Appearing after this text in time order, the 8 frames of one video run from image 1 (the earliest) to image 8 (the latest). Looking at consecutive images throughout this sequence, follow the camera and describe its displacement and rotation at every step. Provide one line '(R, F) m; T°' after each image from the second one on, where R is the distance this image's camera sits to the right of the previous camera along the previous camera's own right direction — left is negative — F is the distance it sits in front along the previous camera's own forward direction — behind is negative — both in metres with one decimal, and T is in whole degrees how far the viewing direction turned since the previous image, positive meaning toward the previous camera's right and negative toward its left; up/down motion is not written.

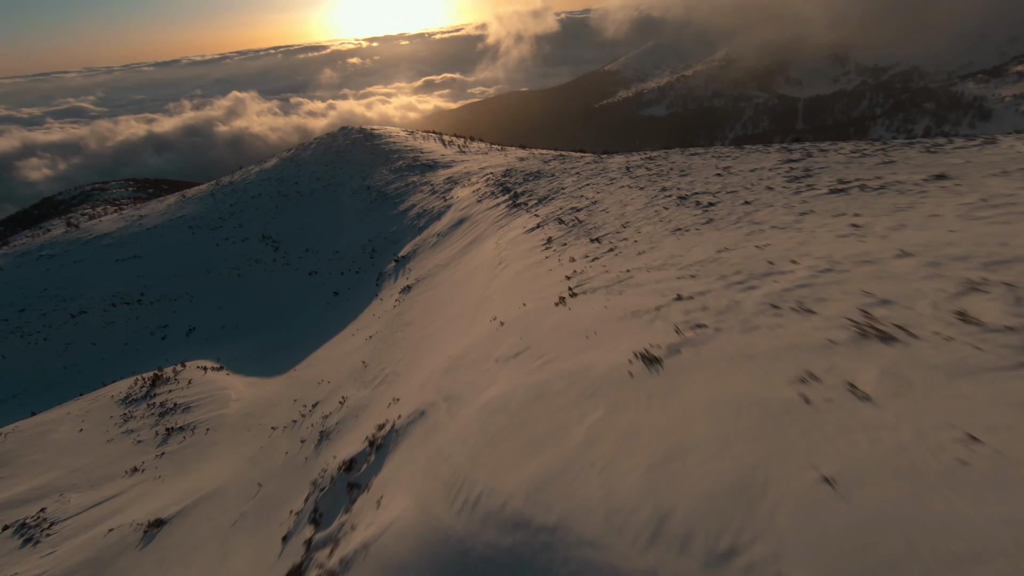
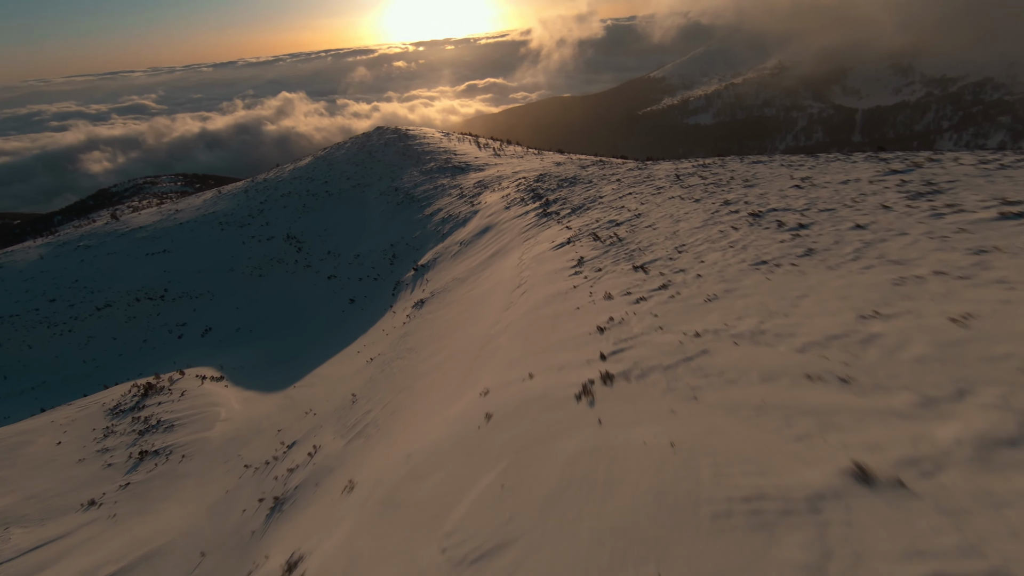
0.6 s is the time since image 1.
(+0.3, +2.2) m; -4°
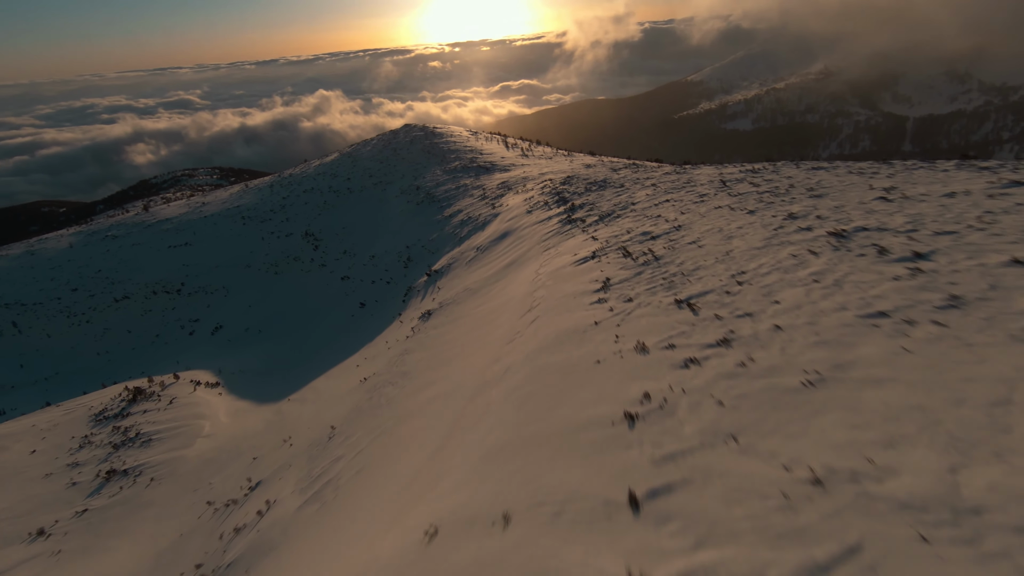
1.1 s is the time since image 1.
(+0.3, +1.8) m; -3°
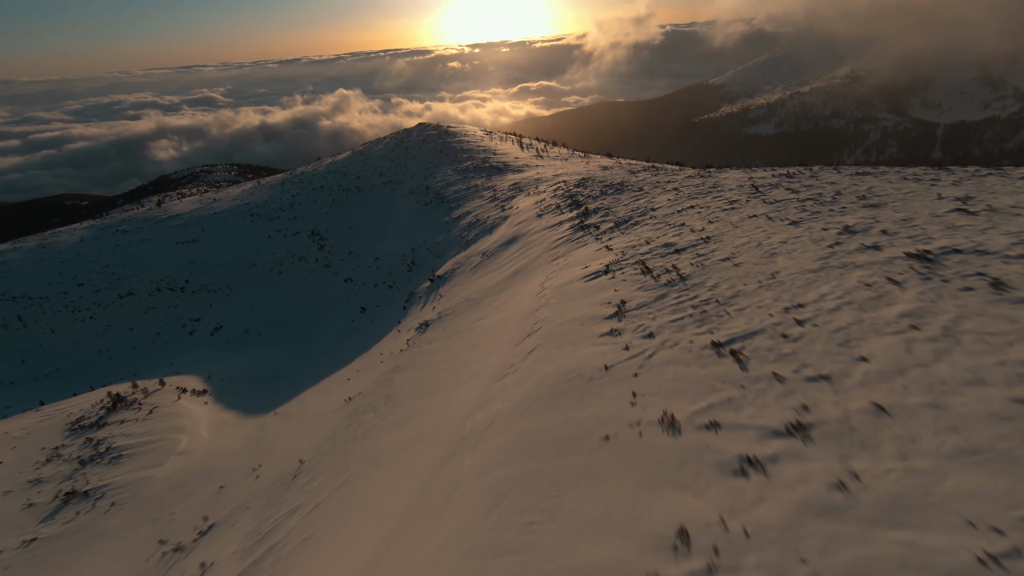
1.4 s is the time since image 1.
(+0.3, +1.3) m; -2°
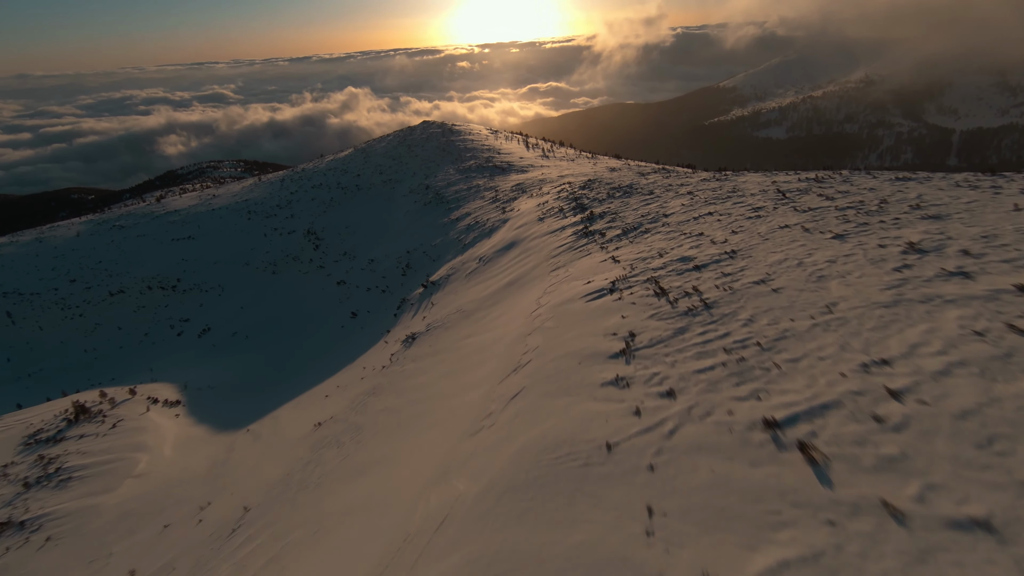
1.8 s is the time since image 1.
(+0.3, +1.3) m; -1°
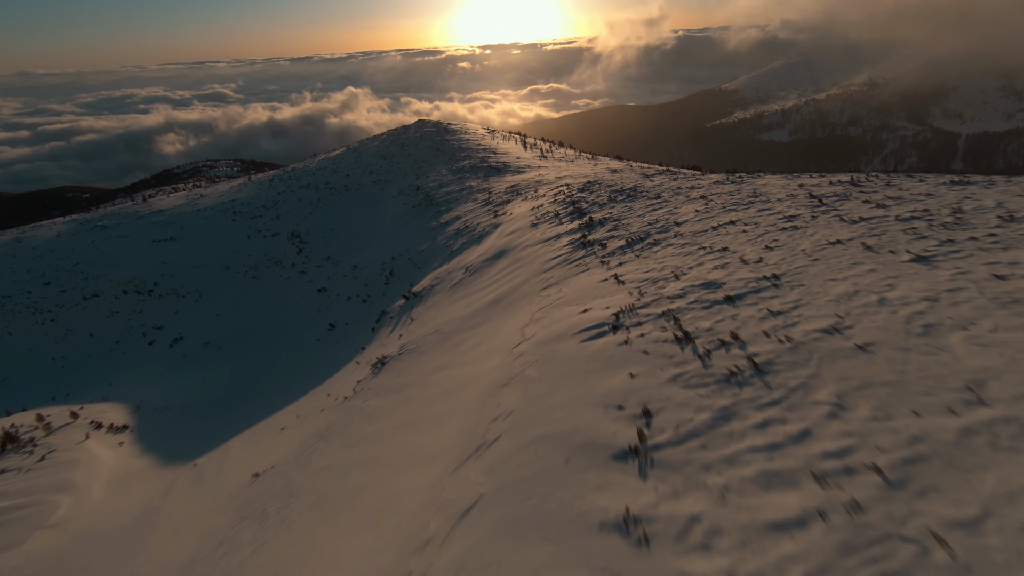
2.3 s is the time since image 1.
(+0.4, +1.8) m; 0°
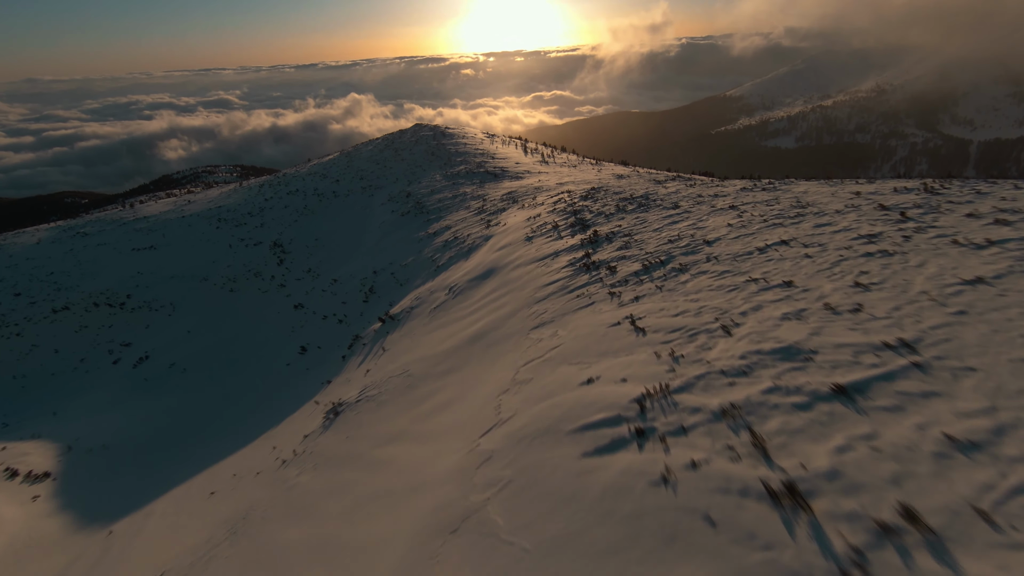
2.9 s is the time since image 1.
(+0.4, +2.2) m; 0°
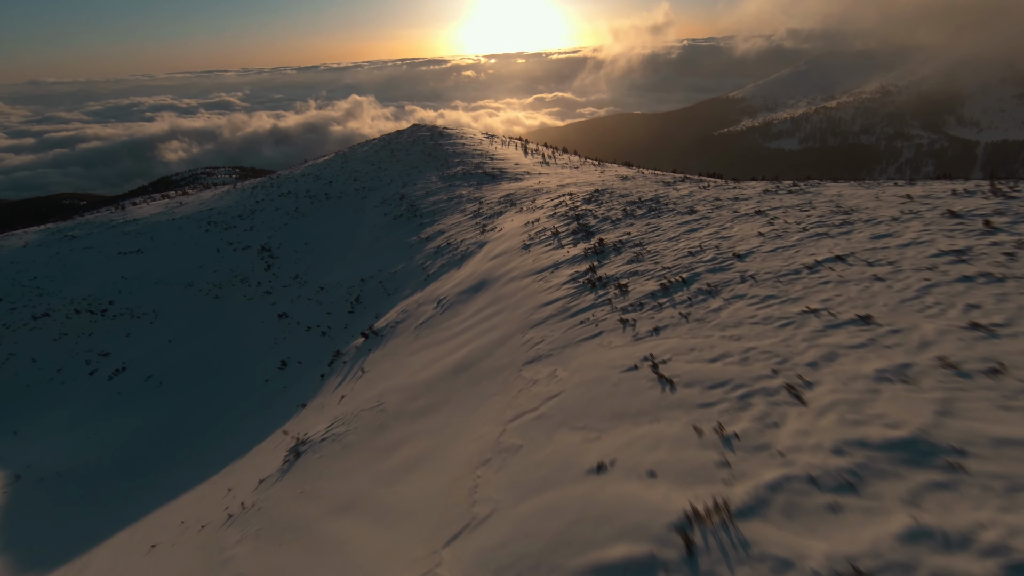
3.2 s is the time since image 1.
(+0.2, +1.3) m; 0°
